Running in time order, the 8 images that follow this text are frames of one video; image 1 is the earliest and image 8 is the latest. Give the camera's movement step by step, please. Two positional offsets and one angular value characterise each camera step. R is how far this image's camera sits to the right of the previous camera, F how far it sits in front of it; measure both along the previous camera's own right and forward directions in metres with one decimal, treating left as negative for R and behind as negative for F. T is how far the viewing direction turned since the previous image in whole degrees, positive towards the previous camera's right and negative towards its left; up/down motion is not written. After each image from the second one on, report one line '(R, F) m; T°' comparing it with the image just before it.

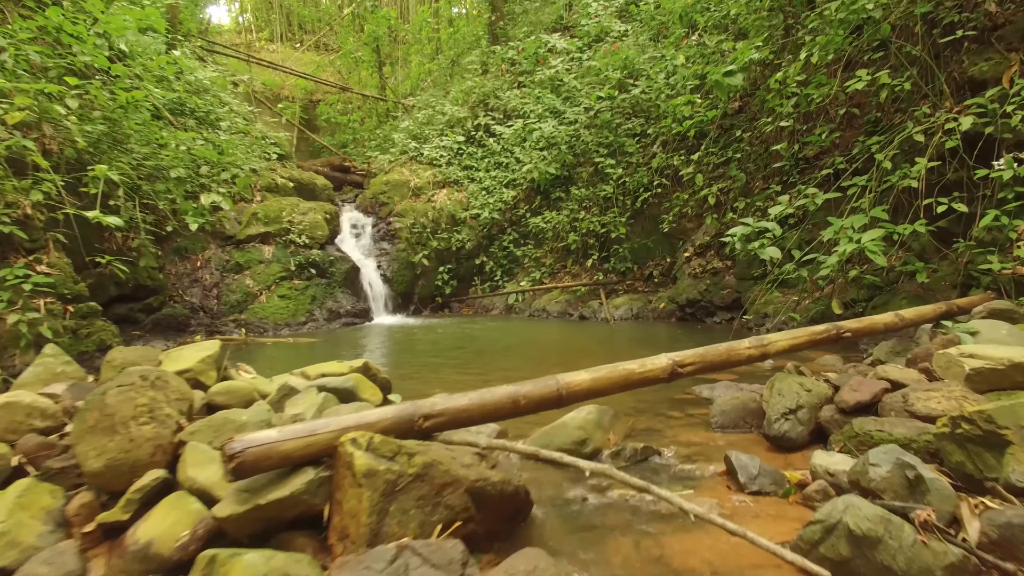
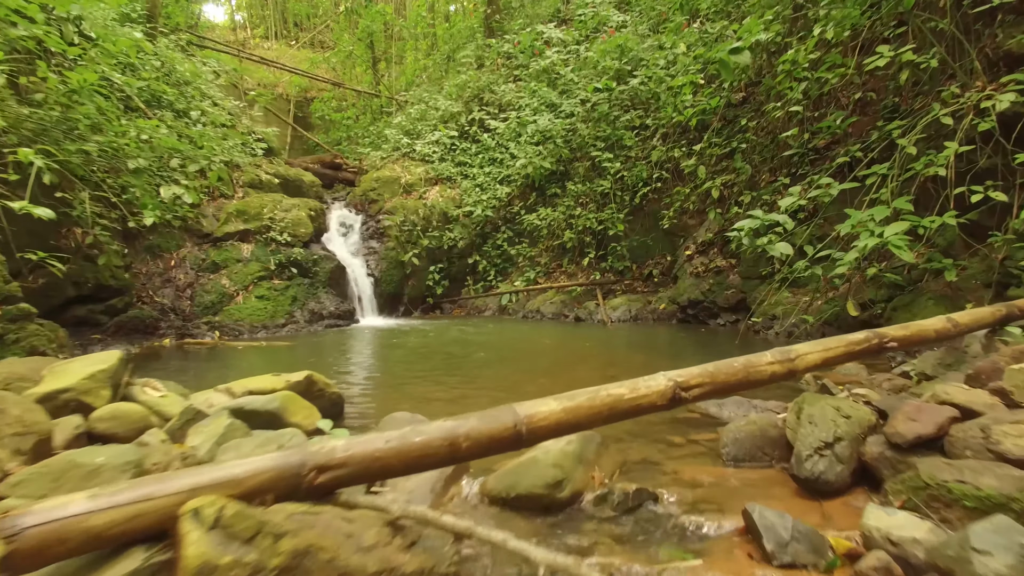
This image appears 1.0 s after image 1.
(+0.1, +0.4) m; 0°
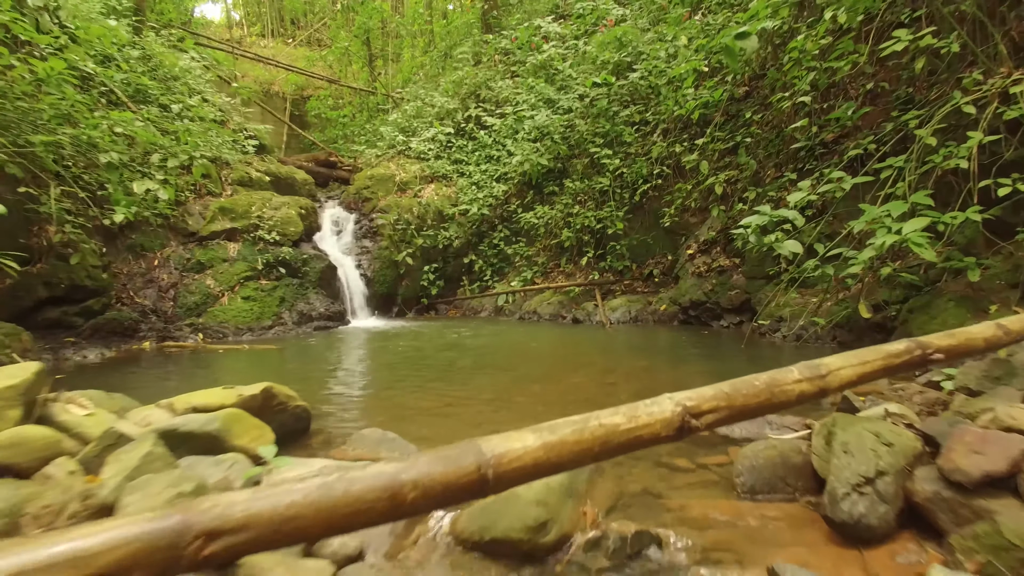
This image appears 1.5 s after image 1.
(0.0, +0.2) m; 0°
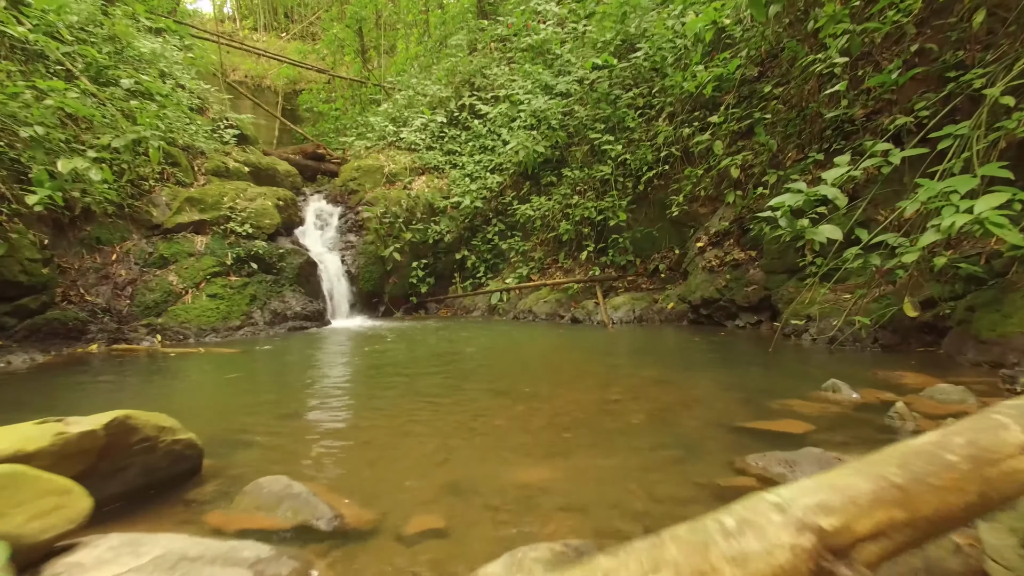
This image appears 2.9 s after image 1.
(+0.1, +0.6) m; 0°
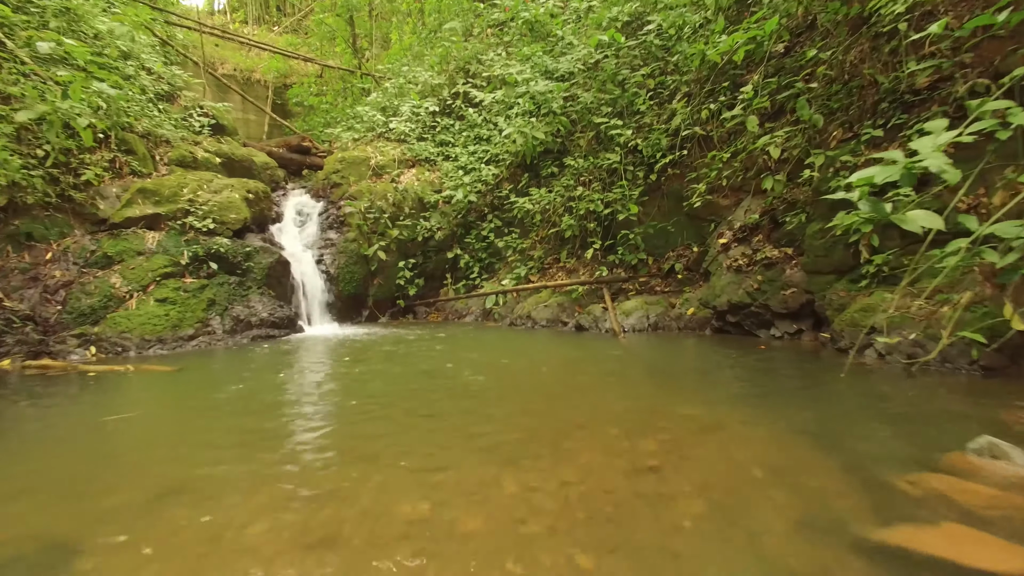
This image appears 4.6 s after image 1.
(0.0, +0.8) m; 0°
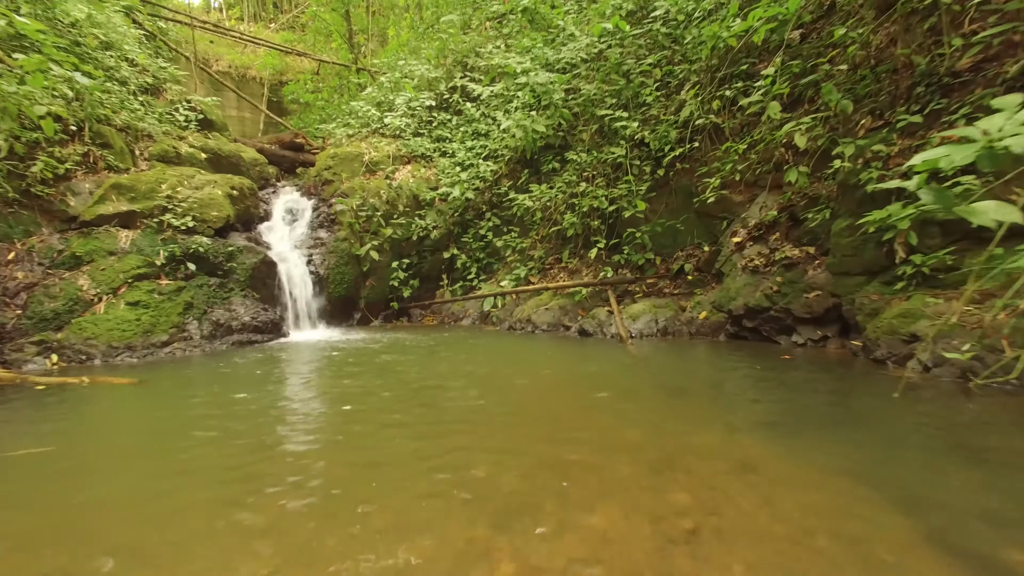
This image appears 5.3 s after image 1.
(0.0, +0.4) m; 0°
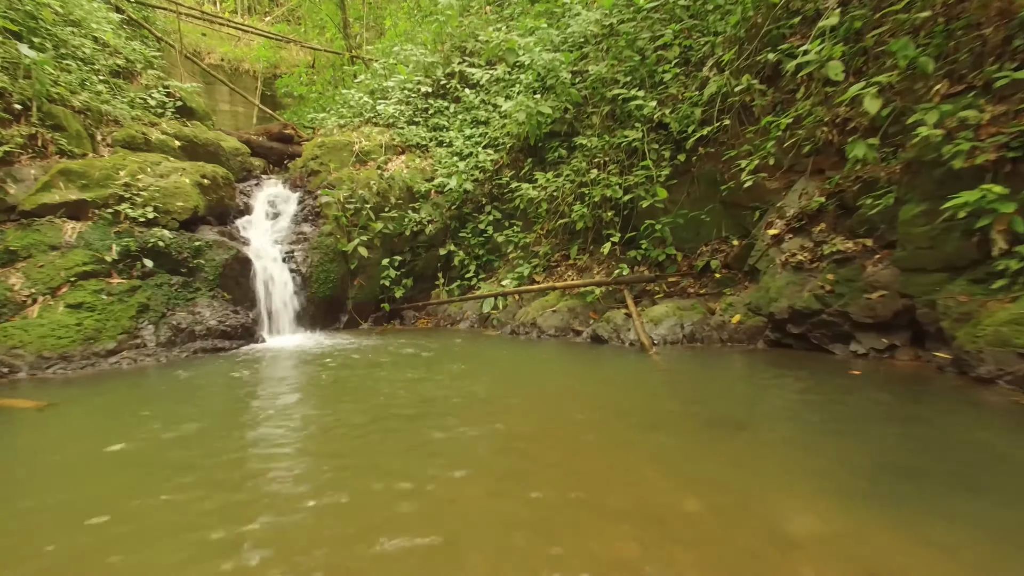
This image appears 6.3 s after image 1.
(0.0, +0.7) m; 0°
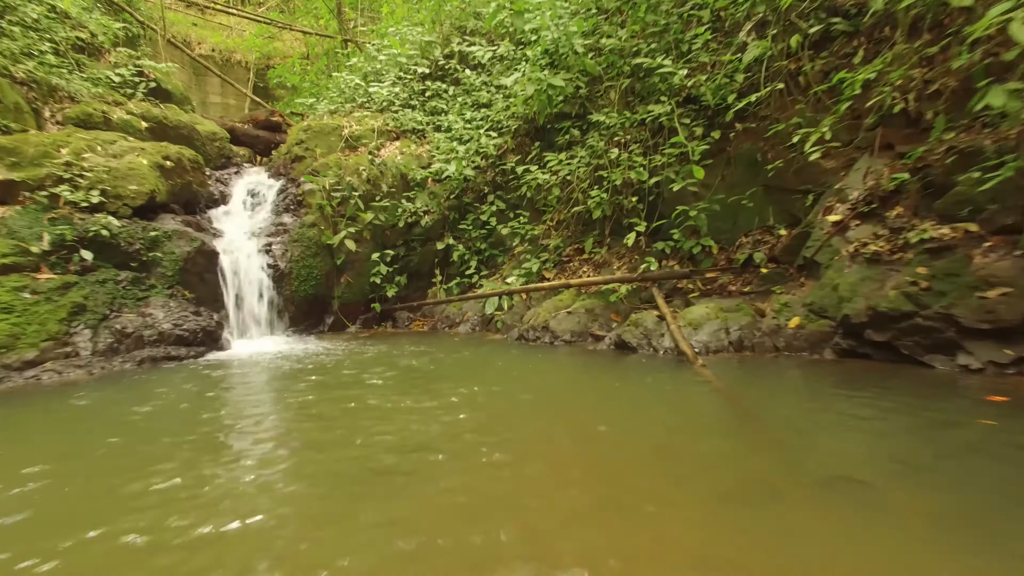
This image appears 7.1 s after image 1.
(-0.1, +0.7) m; 0°
